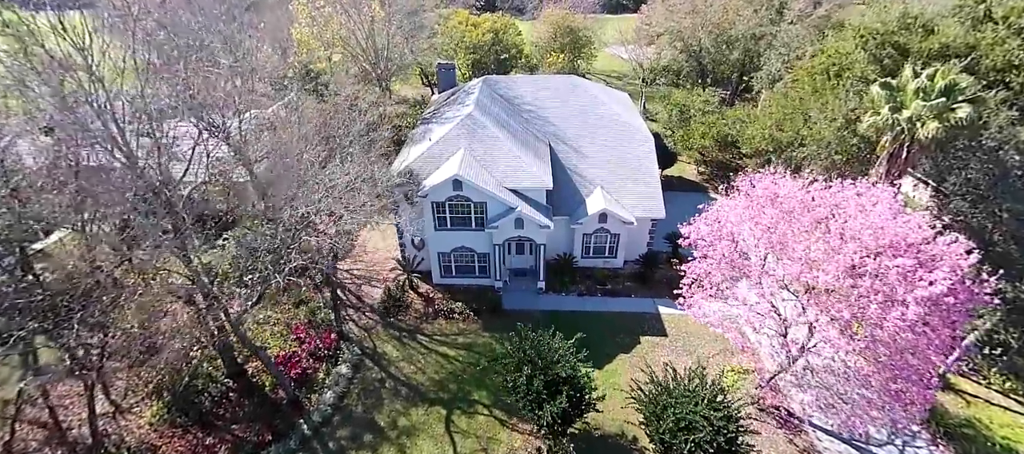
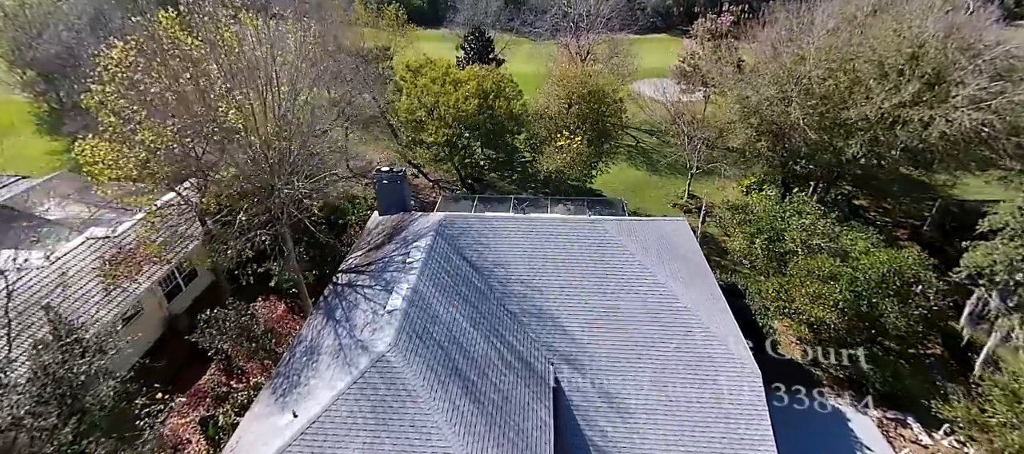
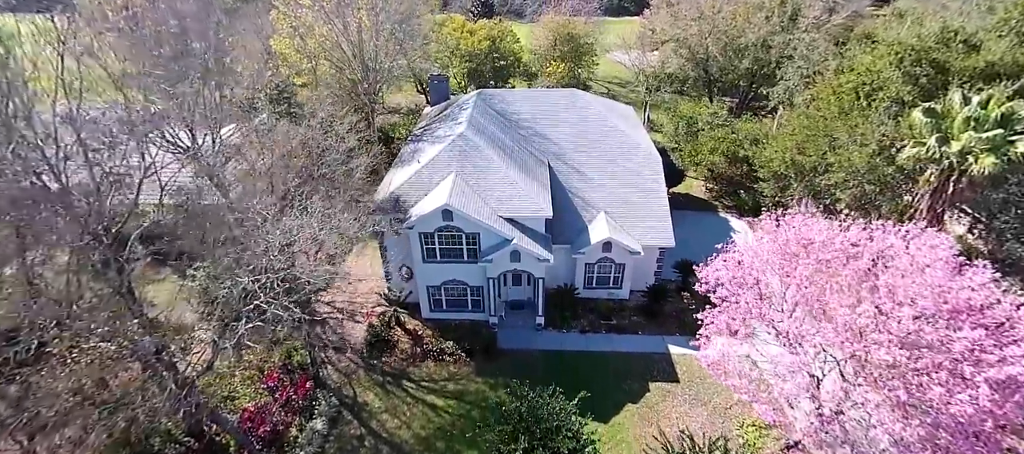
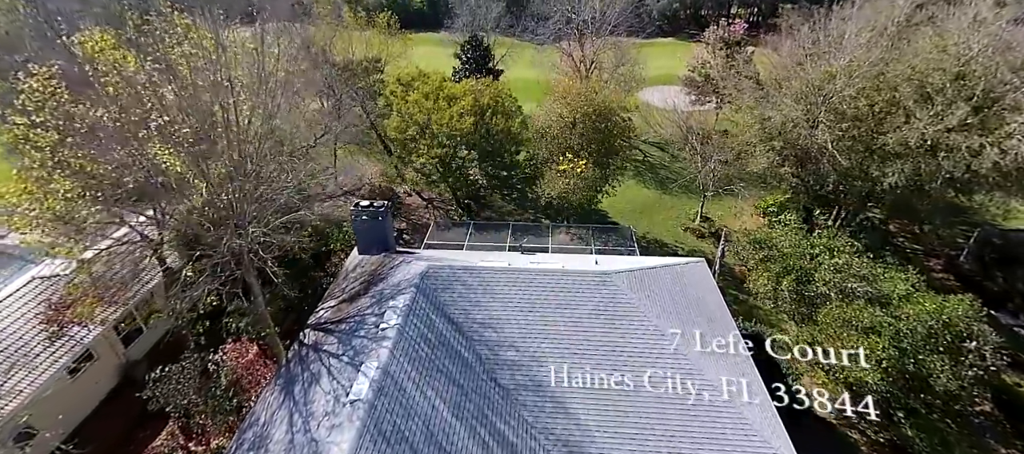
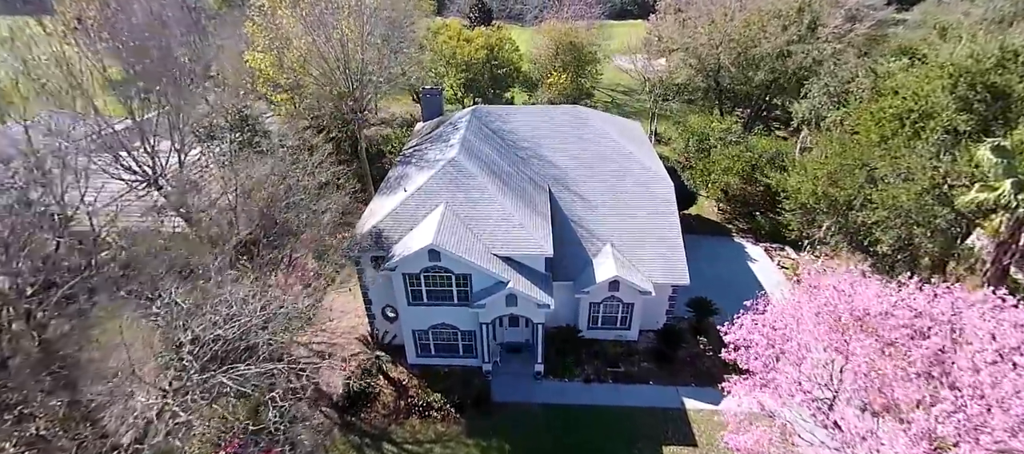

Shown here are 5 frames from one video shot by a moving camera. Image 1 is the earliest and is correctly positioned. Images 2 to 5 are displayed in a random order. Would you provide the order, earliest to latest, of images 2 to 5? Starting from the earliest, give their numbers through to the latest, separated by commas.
3, 5, 2, 4
